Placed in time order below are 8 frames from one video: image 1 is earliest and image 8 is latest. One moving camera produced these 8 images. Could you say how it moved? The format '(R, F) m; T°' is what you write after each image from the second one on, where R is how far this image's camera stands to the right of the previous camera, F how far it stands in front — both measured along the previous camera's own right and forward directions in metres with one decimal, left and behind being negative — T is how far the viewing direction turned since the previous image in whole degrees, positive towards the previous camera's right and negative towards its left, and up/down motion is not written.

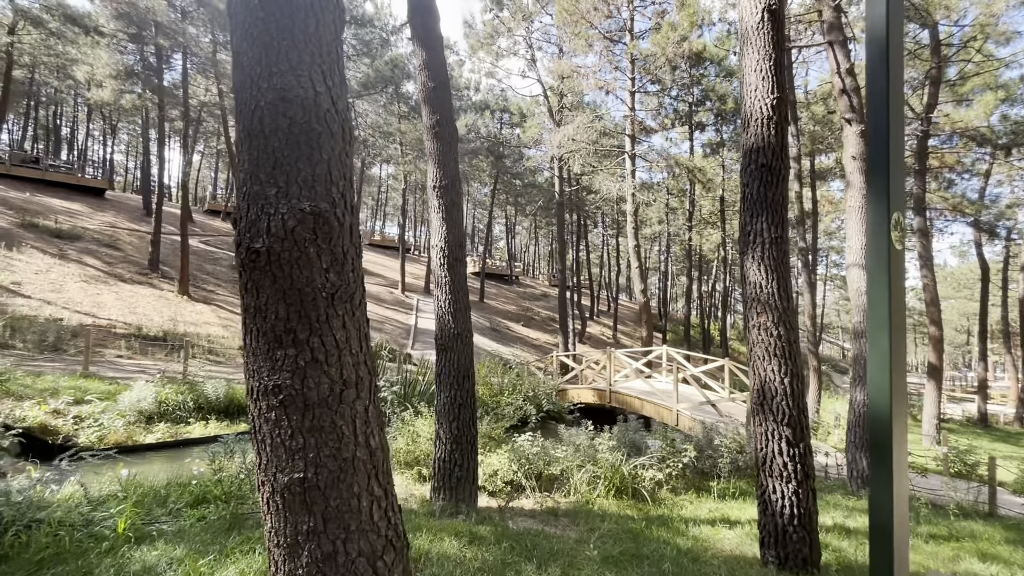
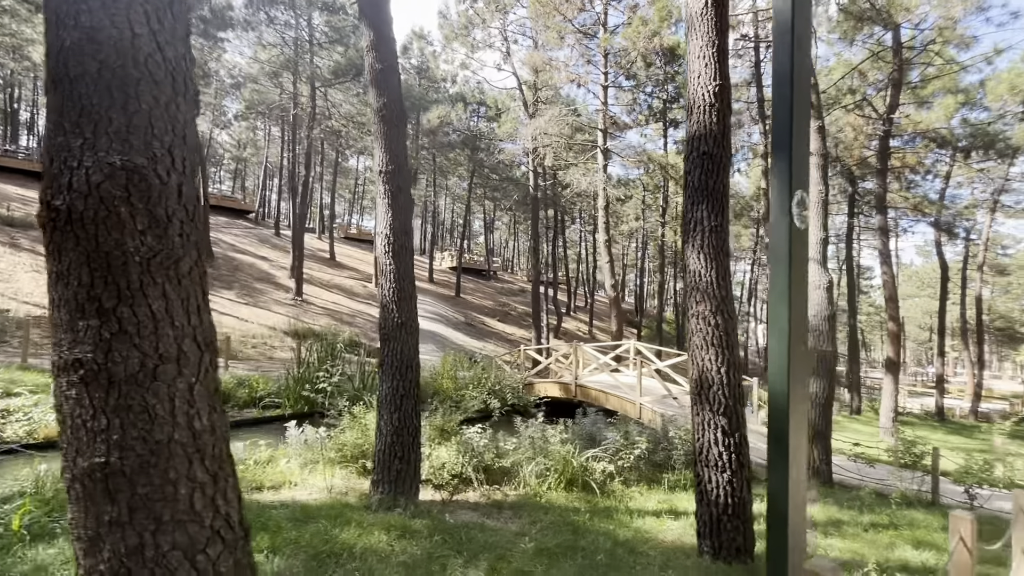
(+0.2, +0.1) m; +2°
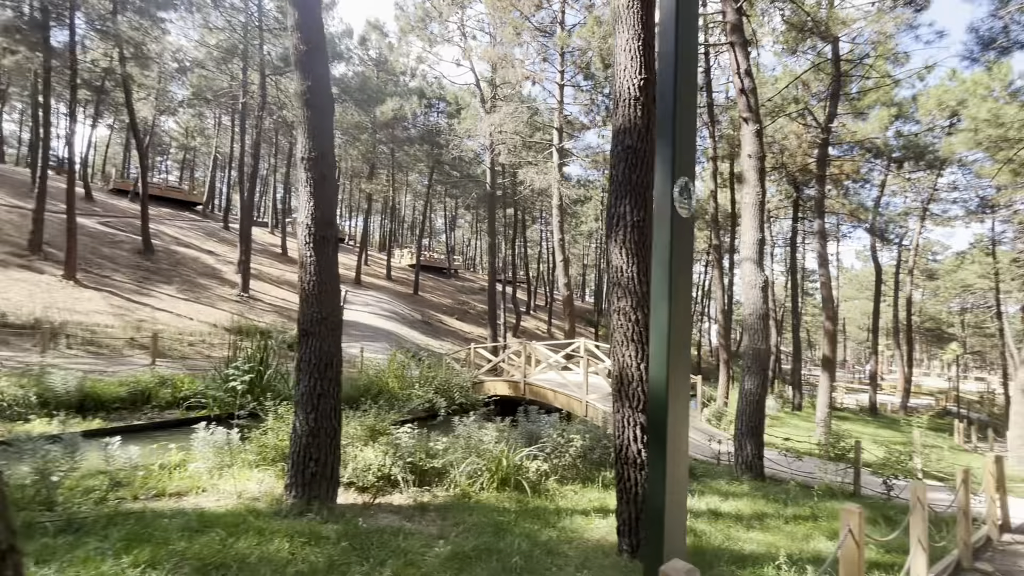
(+0.2, +0.1) m; +4°
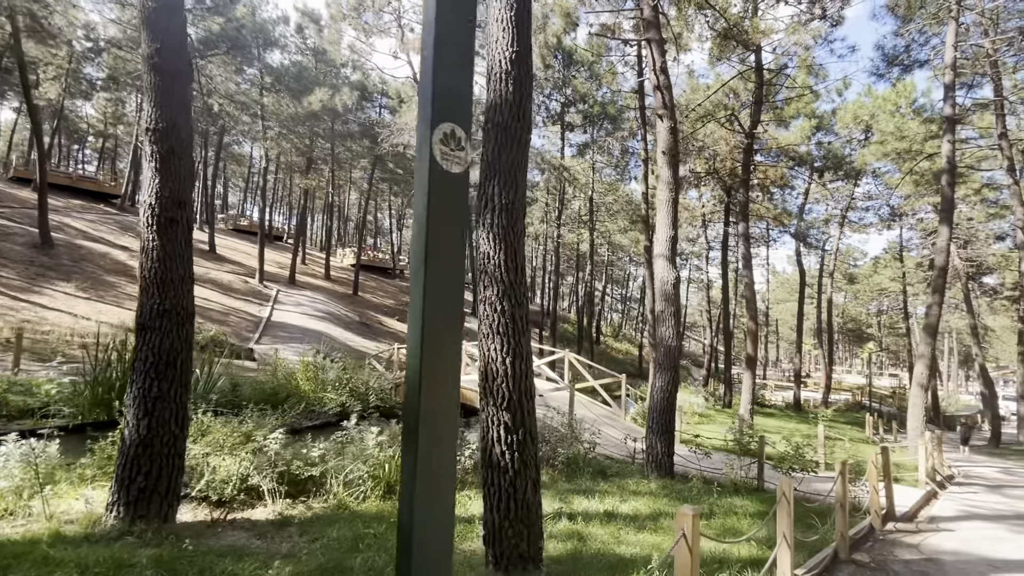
(+0.4, +0.2) m; +6°
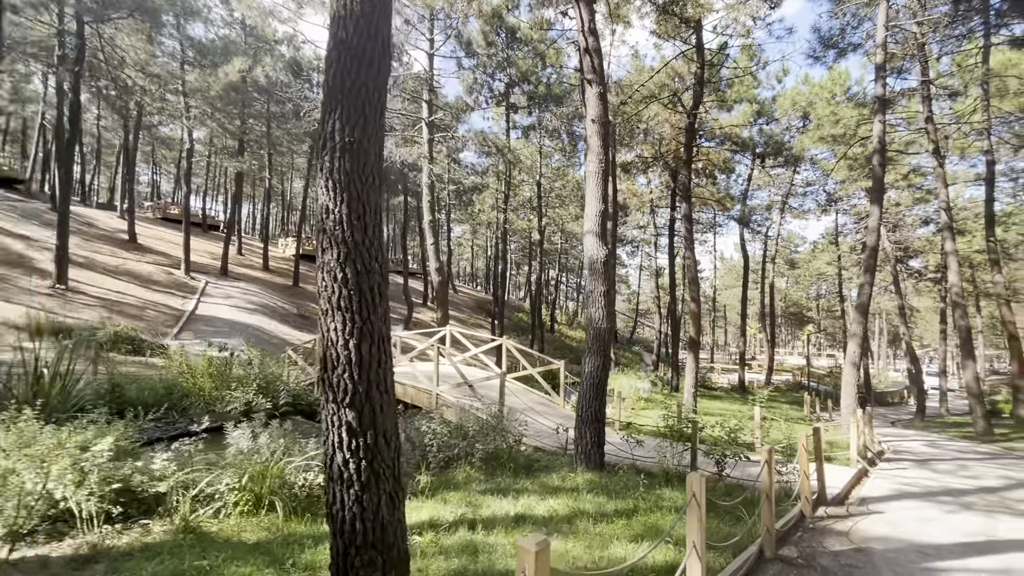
(+0.4, +0.4) m; +5°
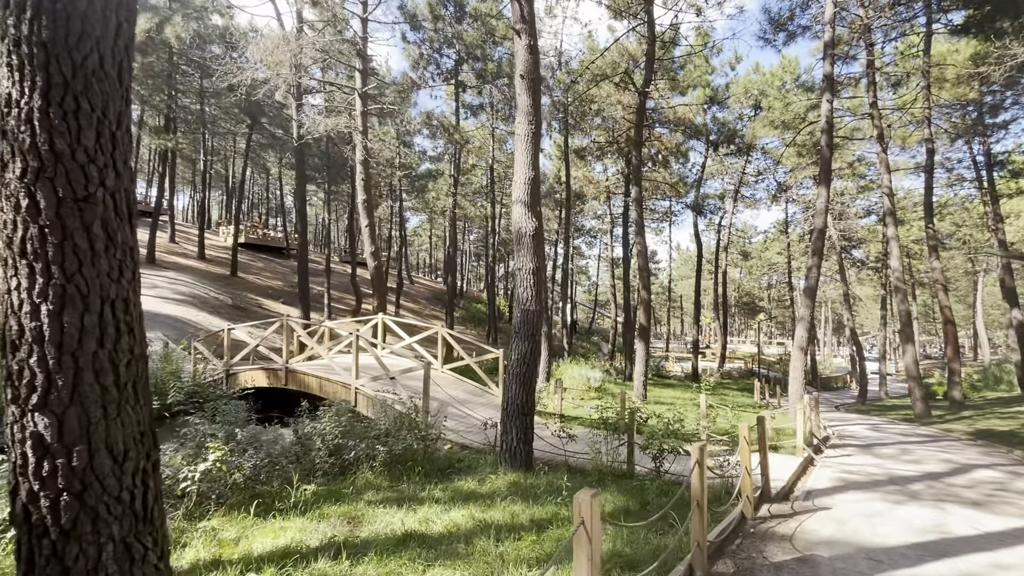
(+0.4, +0.5) m; +4°
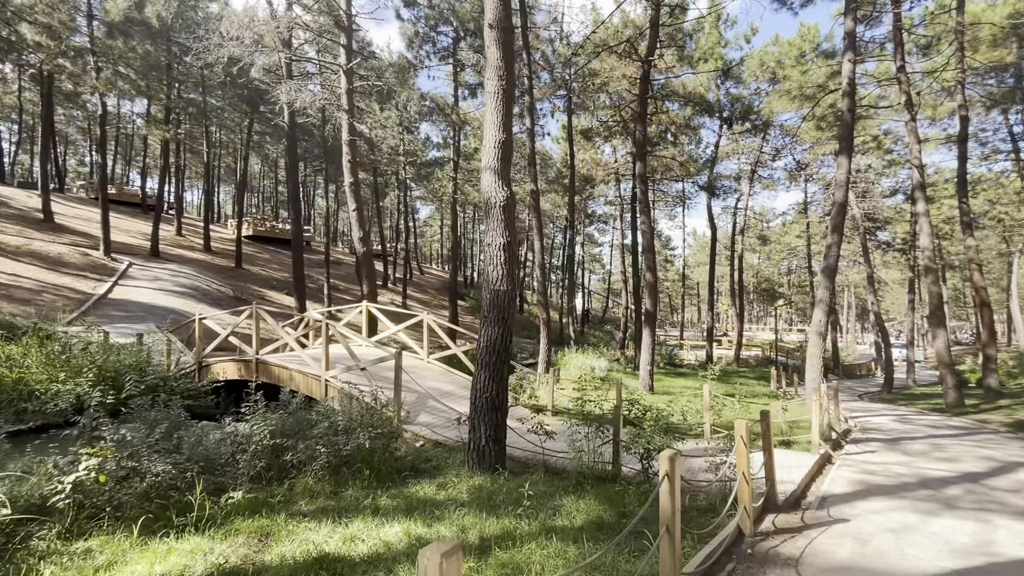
(+0.3, +0.5) m; -2°
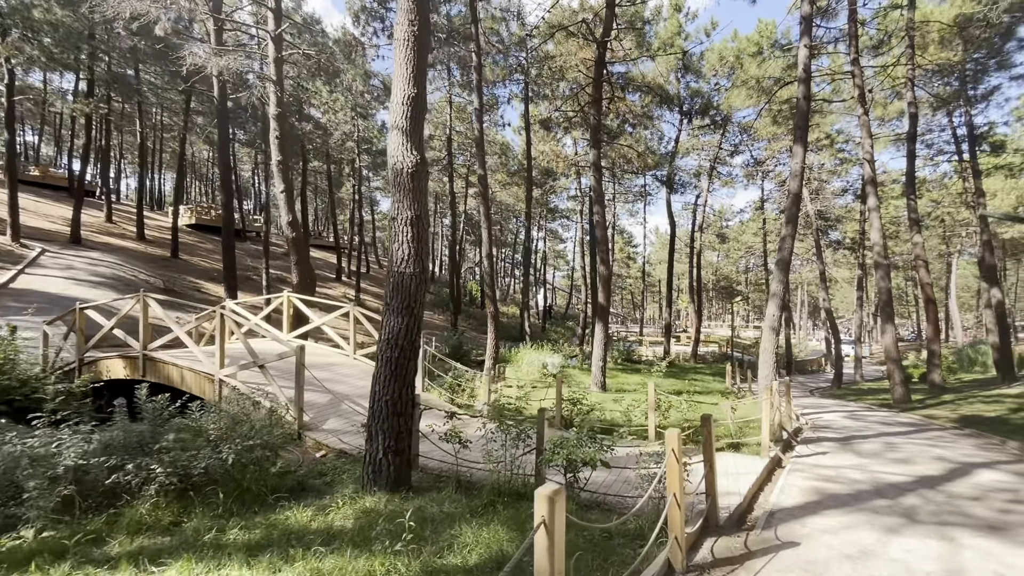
(+0.4, +0.5) m; +4°
